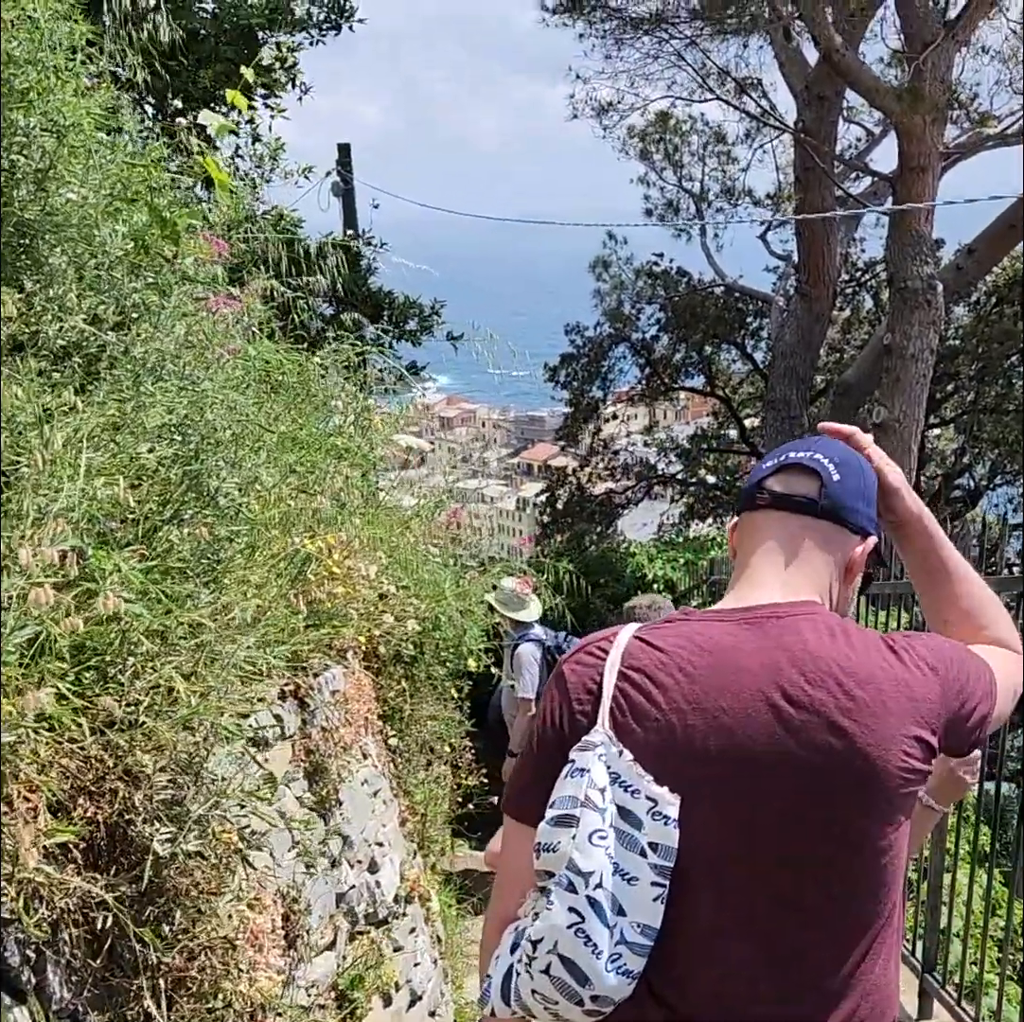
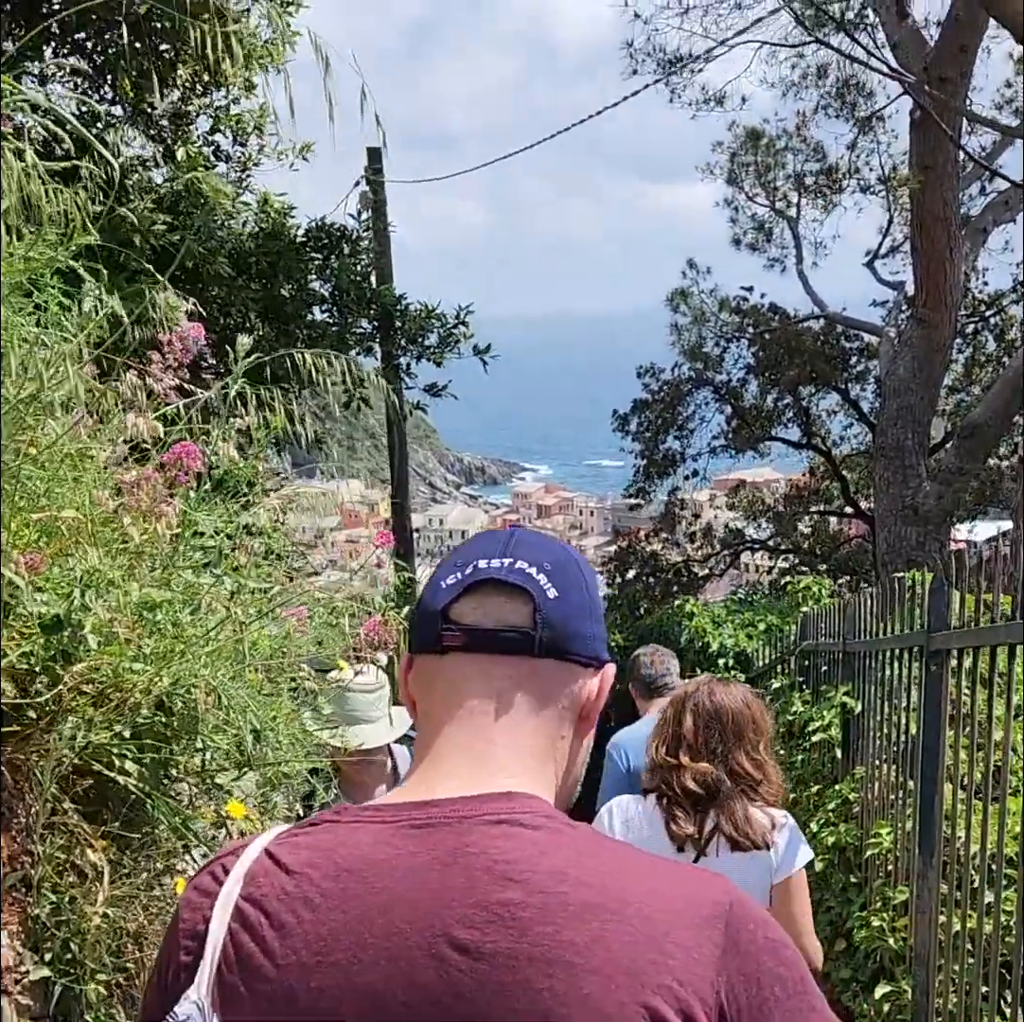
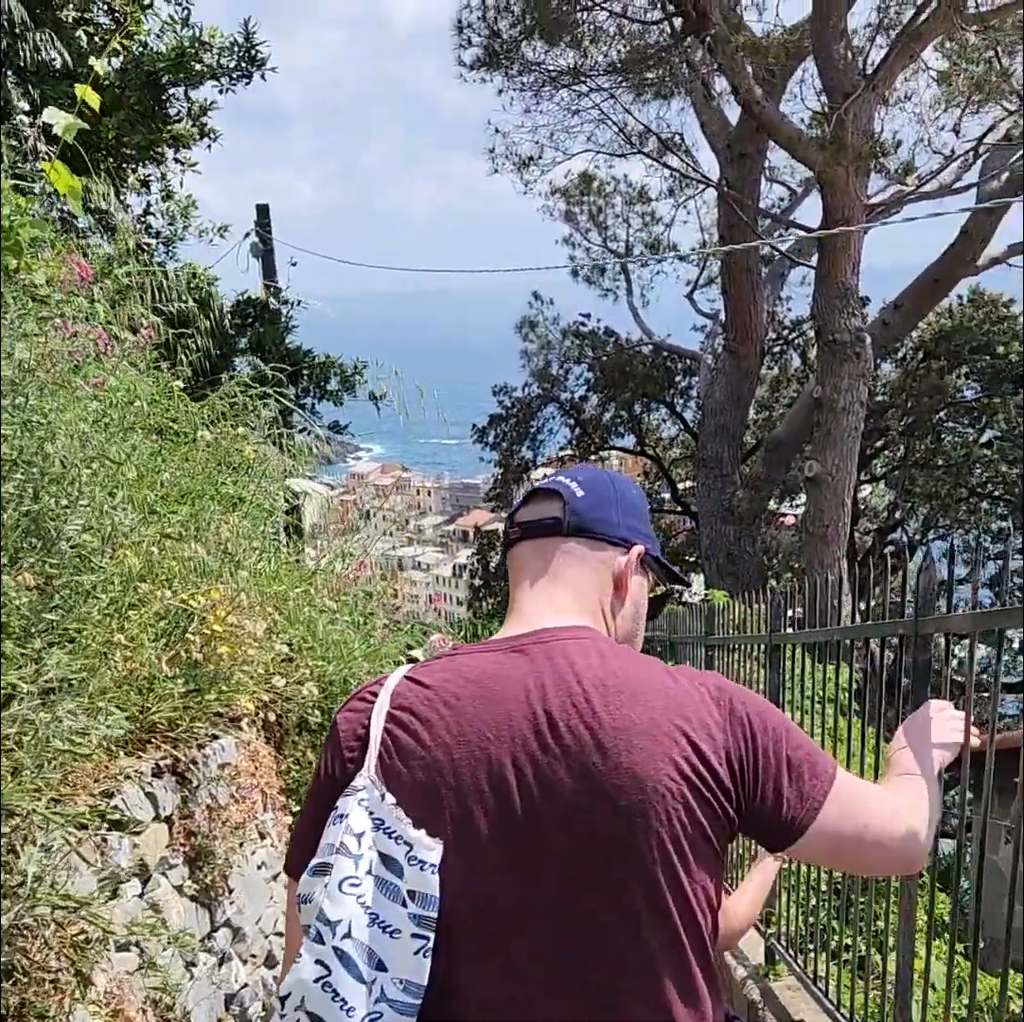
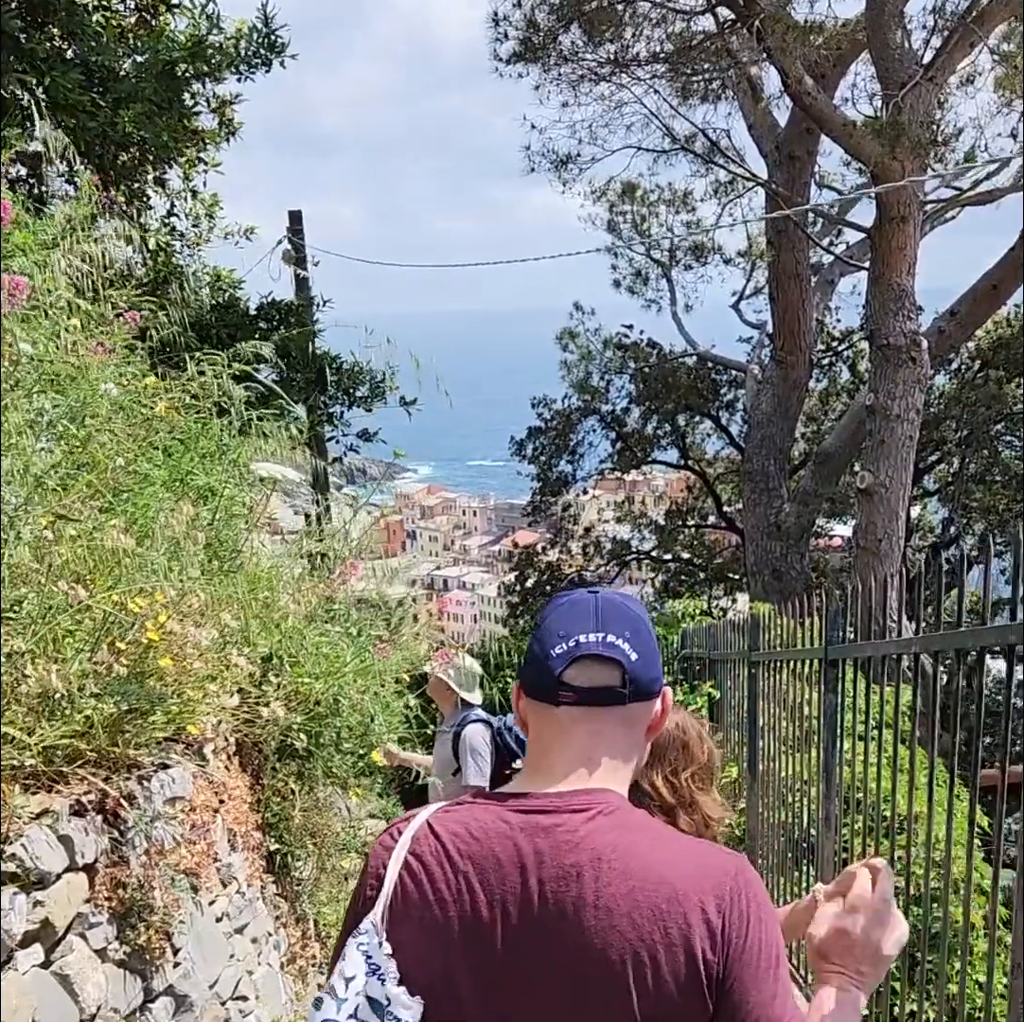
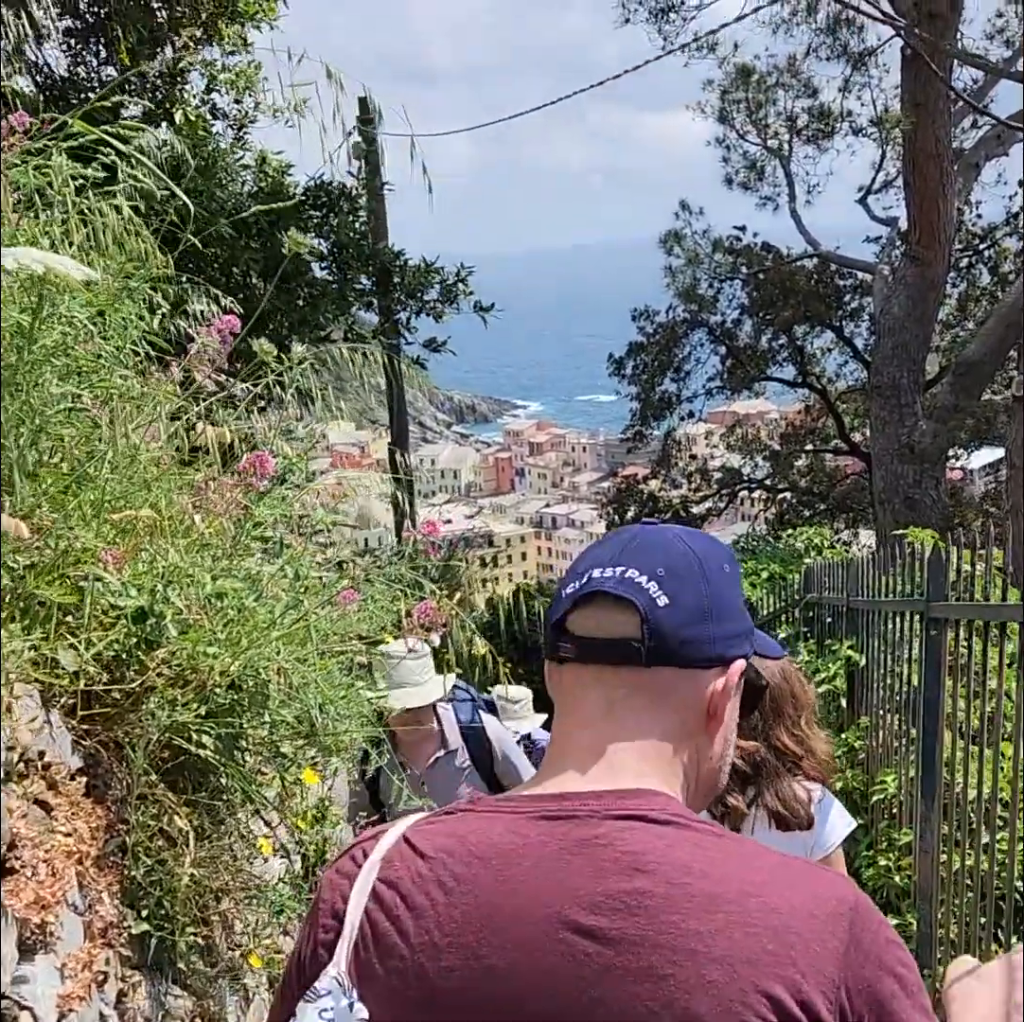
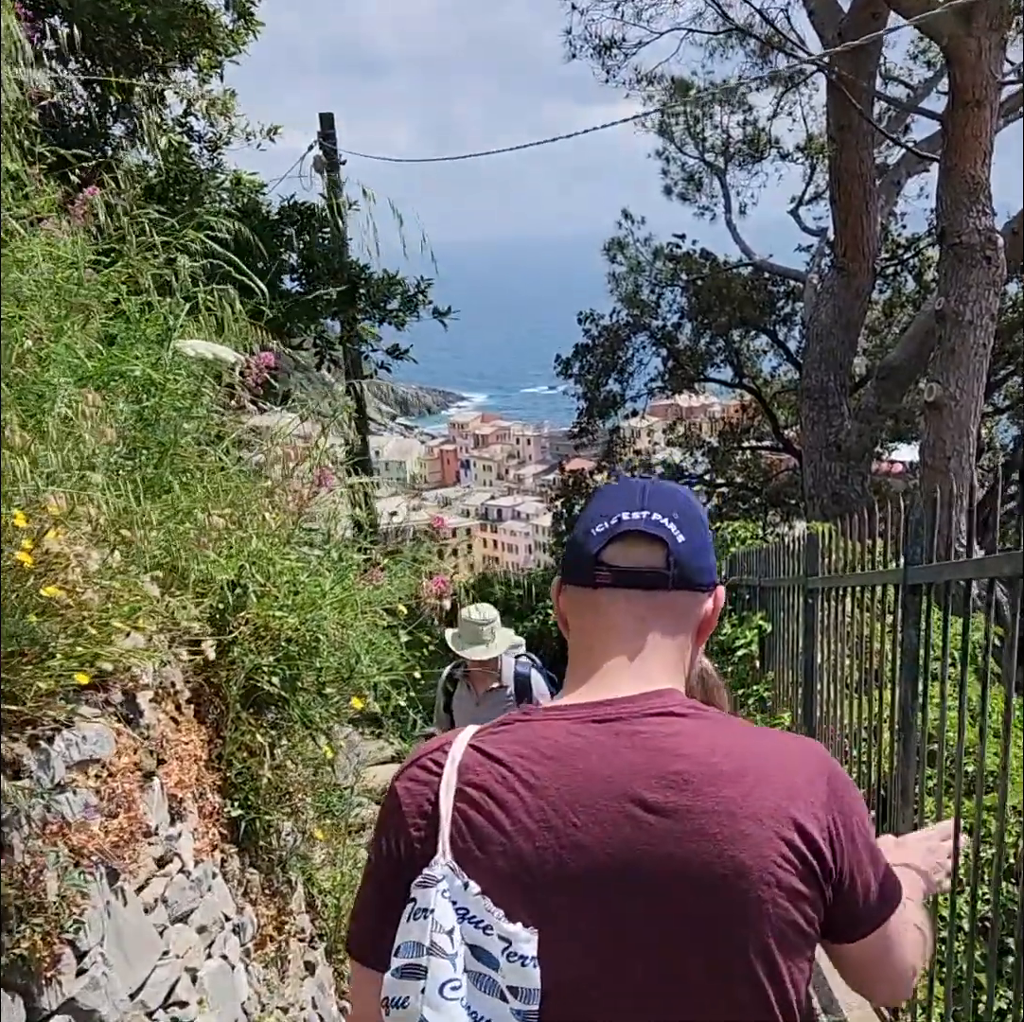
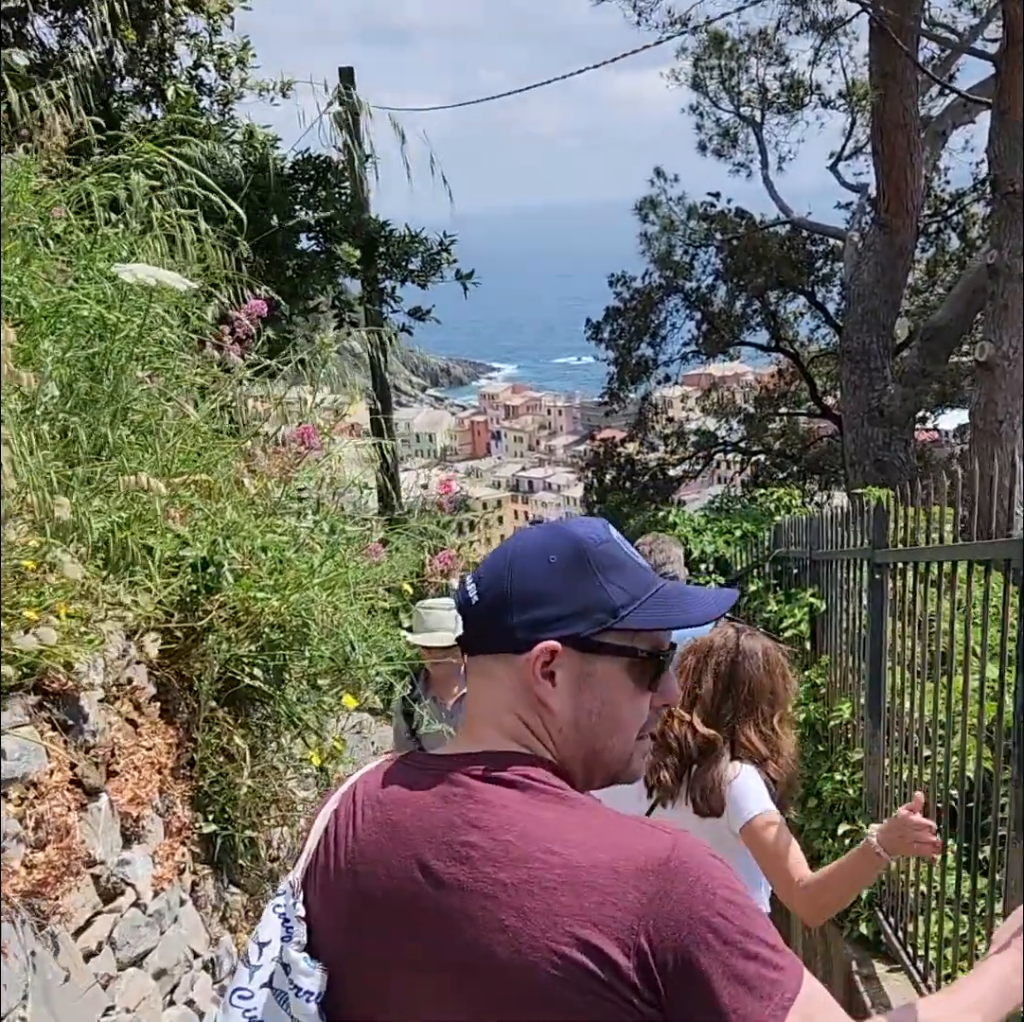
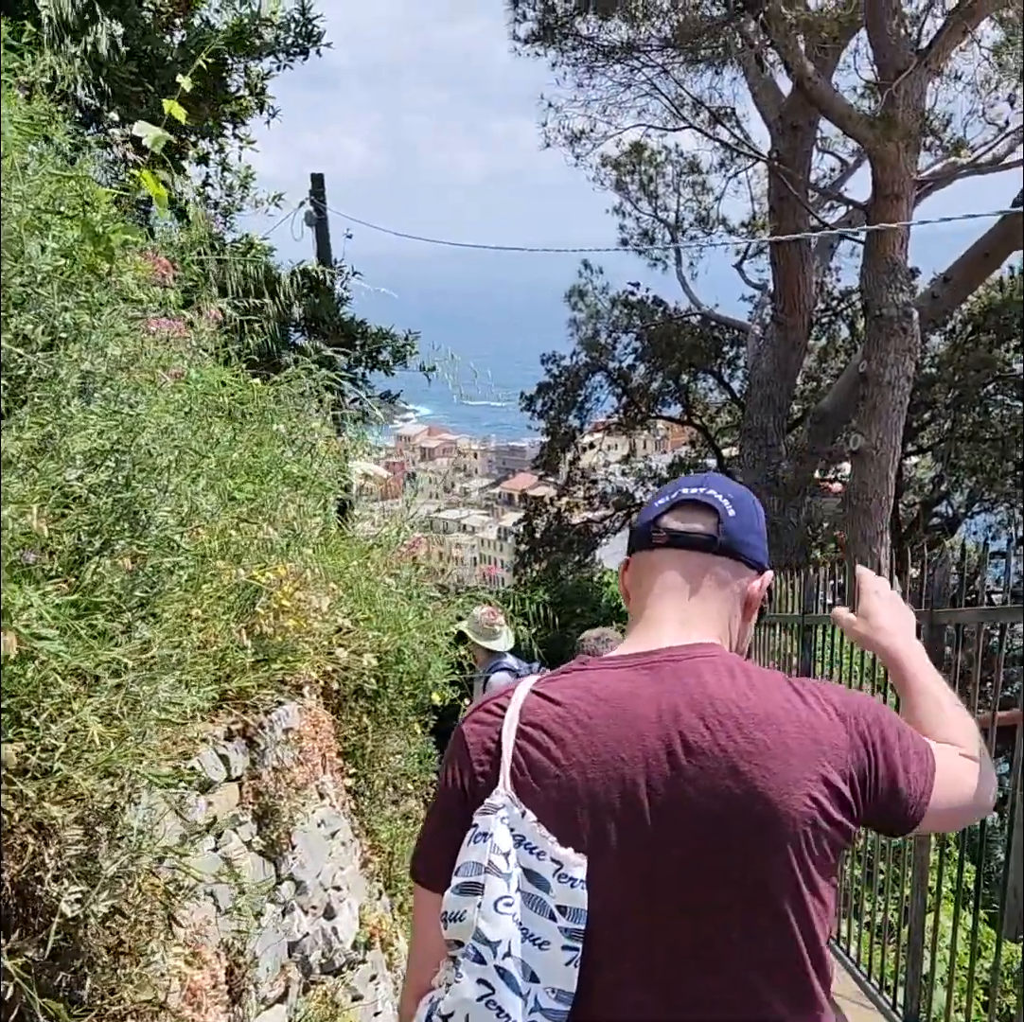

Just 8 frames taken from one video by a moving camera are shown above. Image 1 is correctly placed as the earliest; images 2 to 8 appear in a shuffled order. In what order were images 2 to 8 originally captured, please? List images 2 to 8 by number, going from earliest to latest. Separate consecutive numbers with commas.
8, 3, 4, 6, 7, 5, 2
